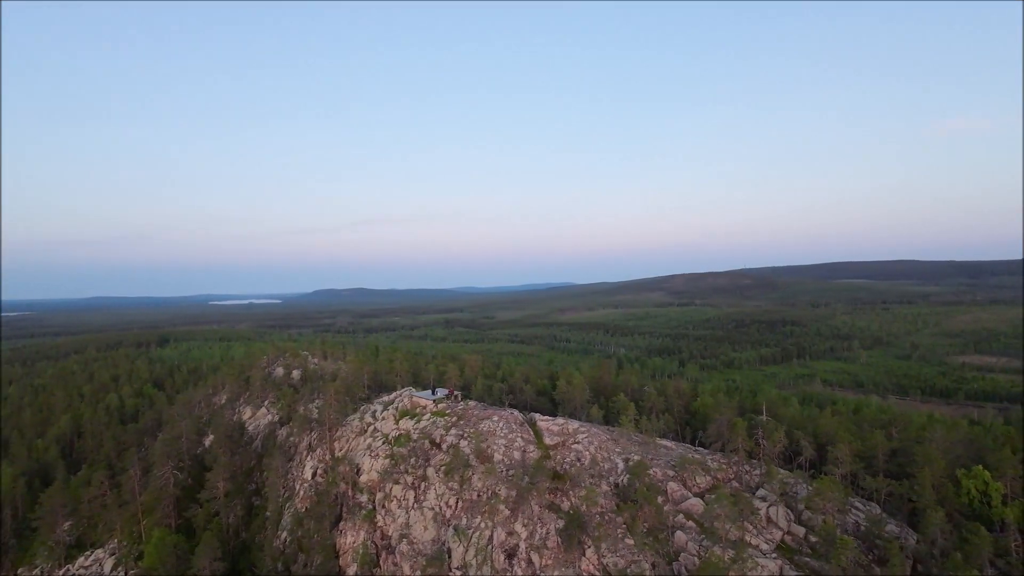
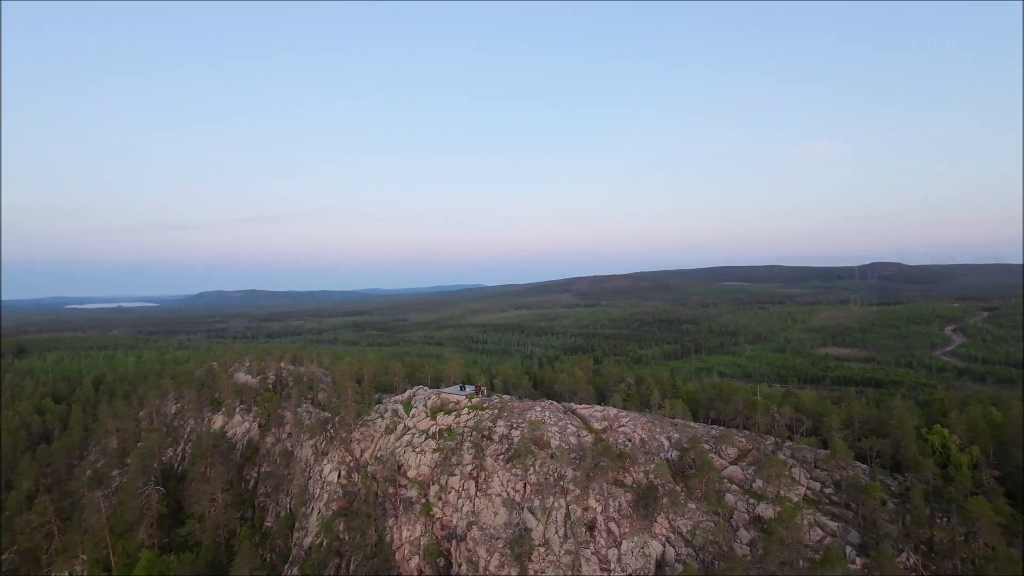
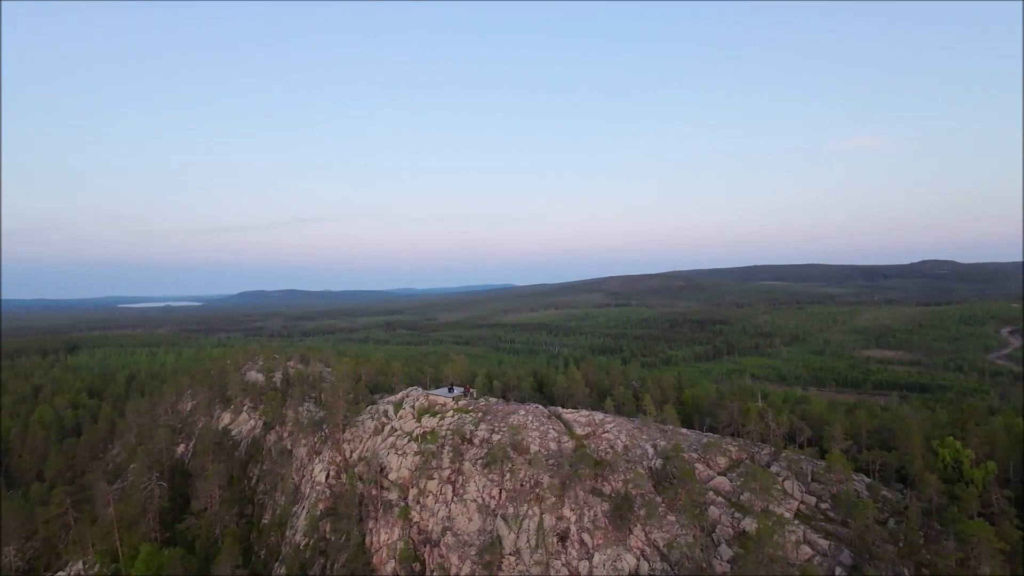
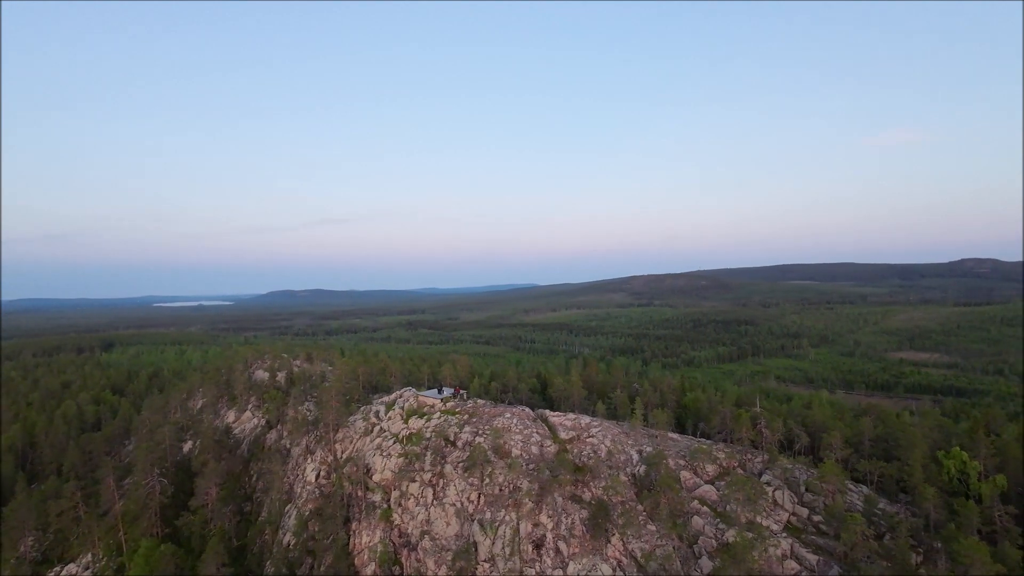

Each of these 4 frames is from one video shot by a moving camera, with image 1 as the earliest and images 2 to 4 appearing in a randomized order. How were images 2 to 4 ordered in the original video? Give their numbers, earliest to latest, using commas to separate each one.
4, 3, 2
